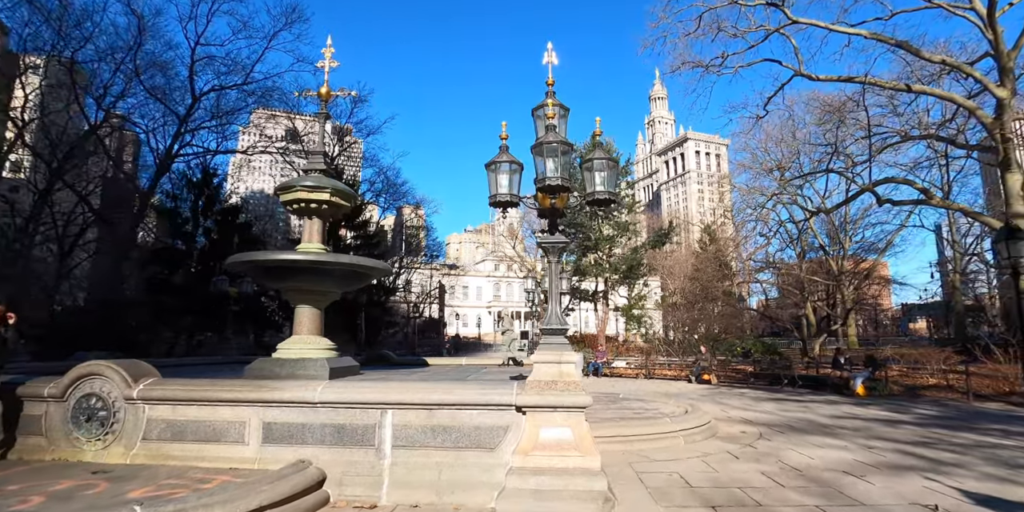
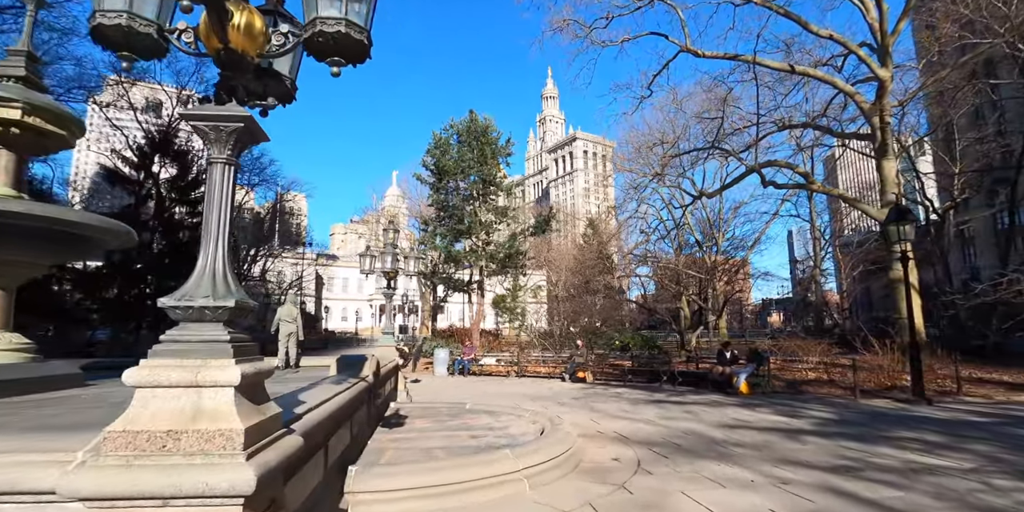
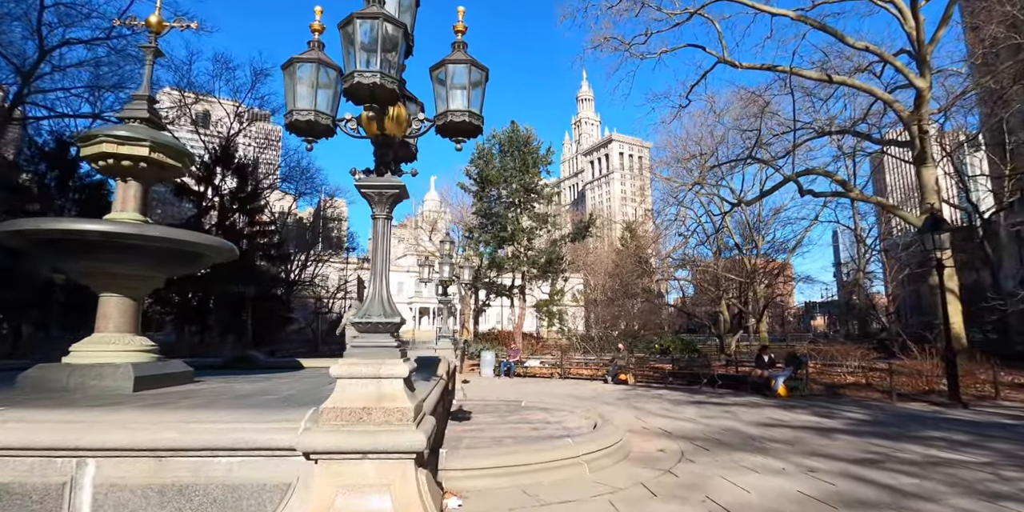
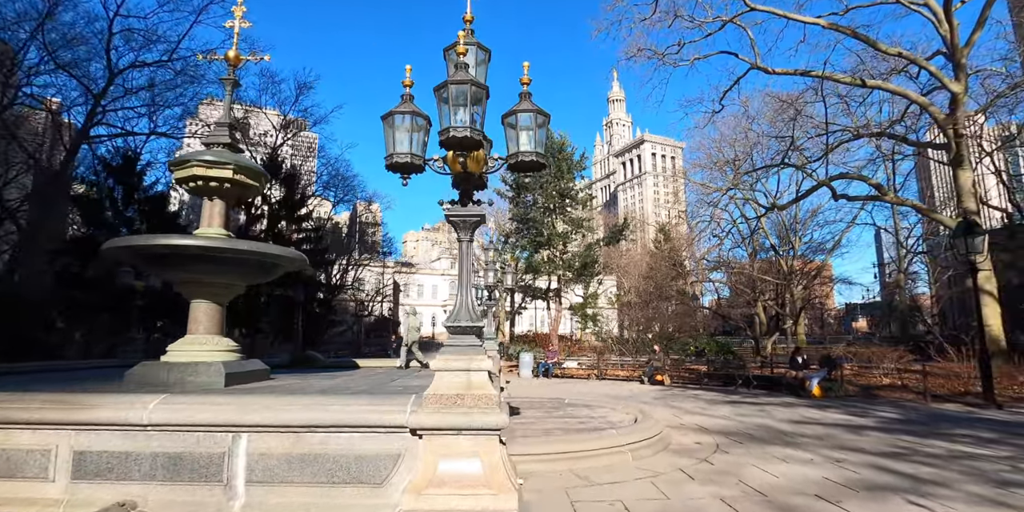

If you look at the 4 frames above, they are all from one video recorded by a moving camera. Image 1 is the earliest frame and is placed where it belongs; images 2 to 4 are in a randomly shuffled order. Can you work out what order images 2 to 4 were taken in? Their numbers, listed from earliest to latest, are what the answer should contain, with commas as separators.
4, 3, 2
